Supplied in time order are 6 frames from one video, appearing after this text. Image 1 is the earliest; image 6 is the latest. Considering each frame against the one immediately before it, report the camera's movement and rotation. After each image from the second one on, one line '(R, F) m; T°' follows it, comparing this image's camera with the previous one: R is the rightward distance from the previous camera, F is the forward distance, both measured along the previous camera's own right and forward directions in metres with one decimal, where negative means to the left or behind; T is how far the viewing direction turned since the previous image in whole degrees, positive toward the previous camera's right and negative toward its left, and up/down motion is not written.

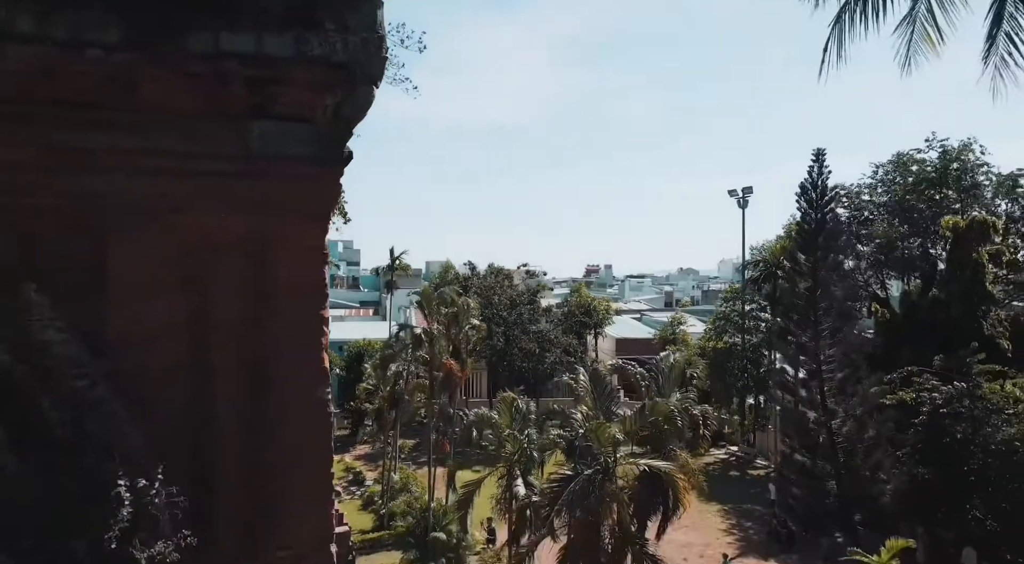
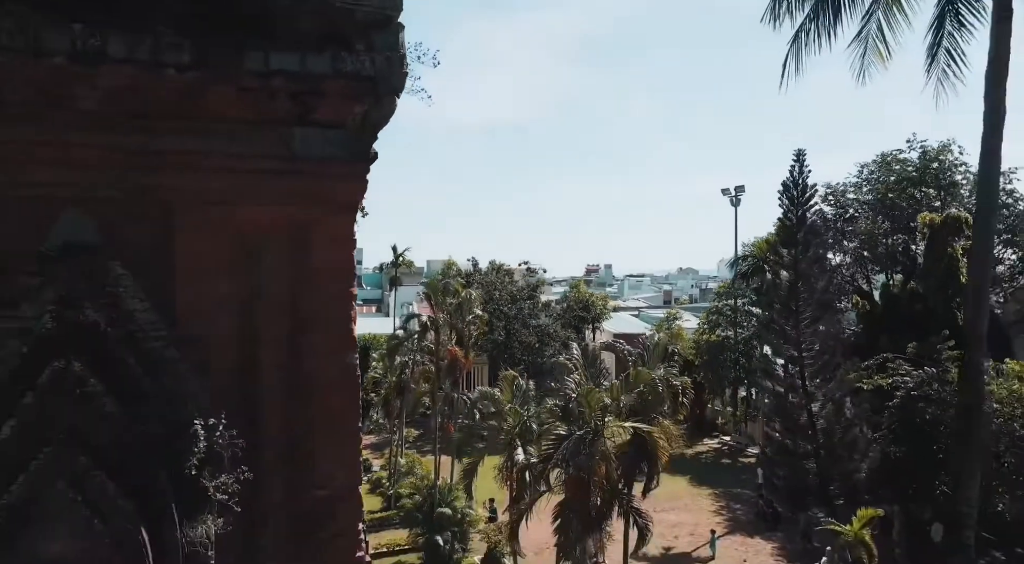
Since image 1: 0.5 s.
(0.0, -0.8) m; 0°
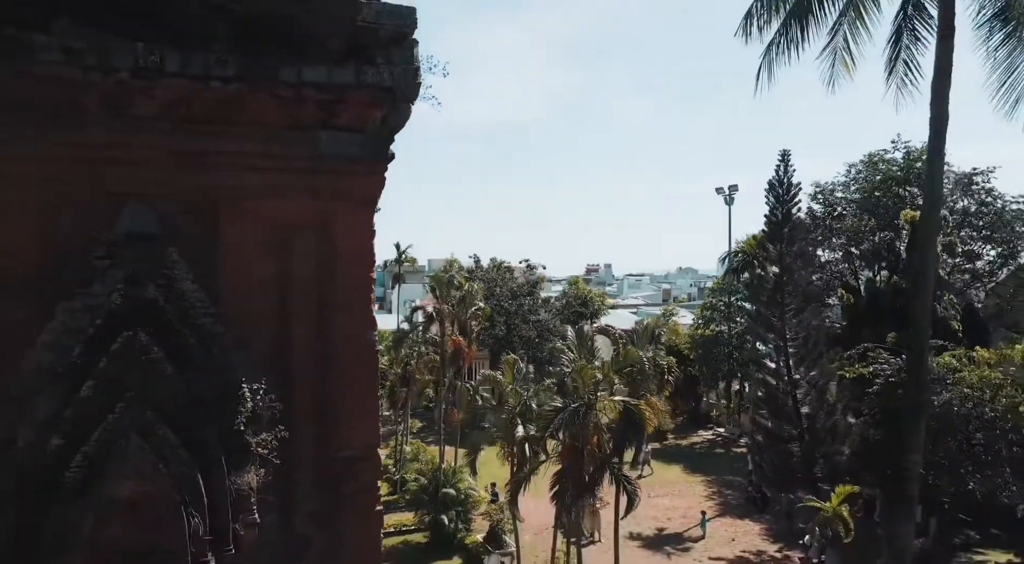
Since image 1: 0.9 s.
(0.0, -0.7) m; 0°
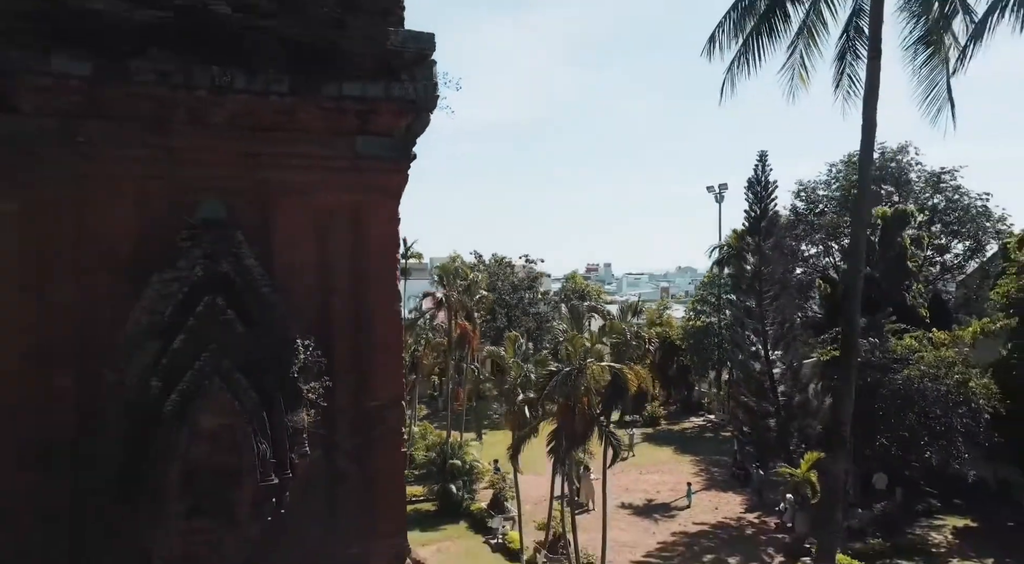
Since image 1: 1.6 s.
(0.0, -1.2) m; 0°
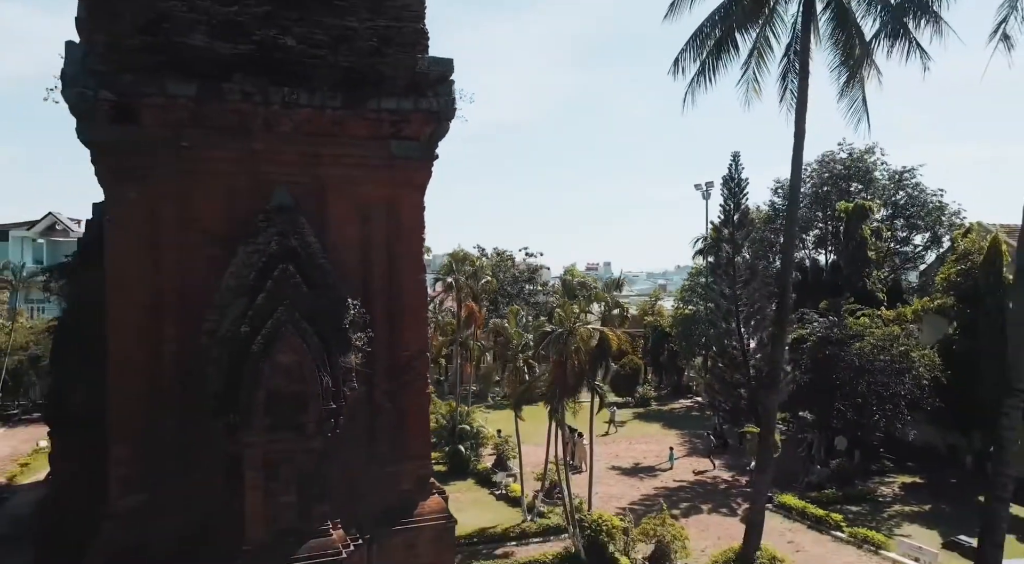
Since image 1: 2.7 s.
(0.0, -1.8) m; 0°
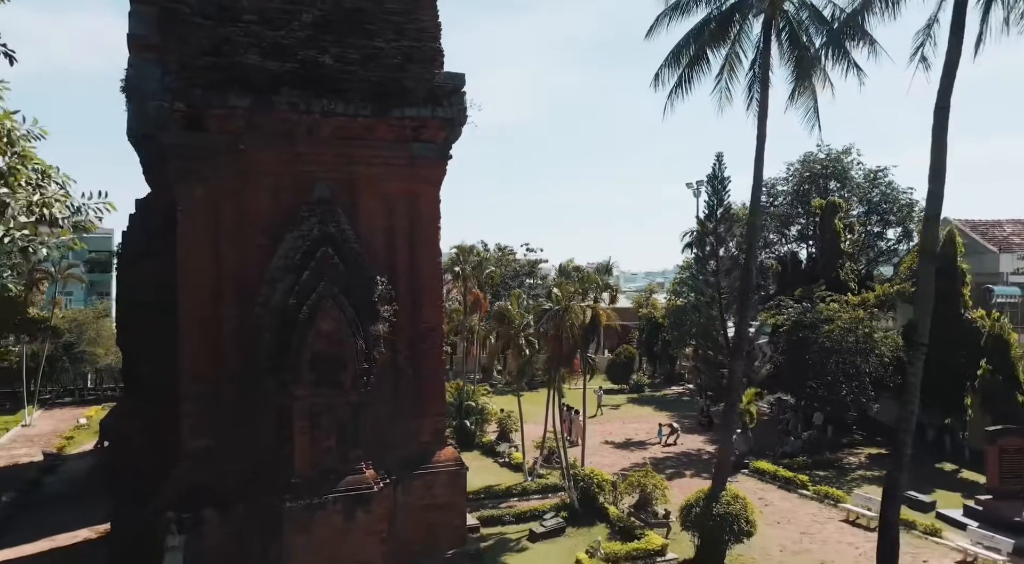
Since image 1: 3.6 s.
(0.0, -1.5) m; 0°
